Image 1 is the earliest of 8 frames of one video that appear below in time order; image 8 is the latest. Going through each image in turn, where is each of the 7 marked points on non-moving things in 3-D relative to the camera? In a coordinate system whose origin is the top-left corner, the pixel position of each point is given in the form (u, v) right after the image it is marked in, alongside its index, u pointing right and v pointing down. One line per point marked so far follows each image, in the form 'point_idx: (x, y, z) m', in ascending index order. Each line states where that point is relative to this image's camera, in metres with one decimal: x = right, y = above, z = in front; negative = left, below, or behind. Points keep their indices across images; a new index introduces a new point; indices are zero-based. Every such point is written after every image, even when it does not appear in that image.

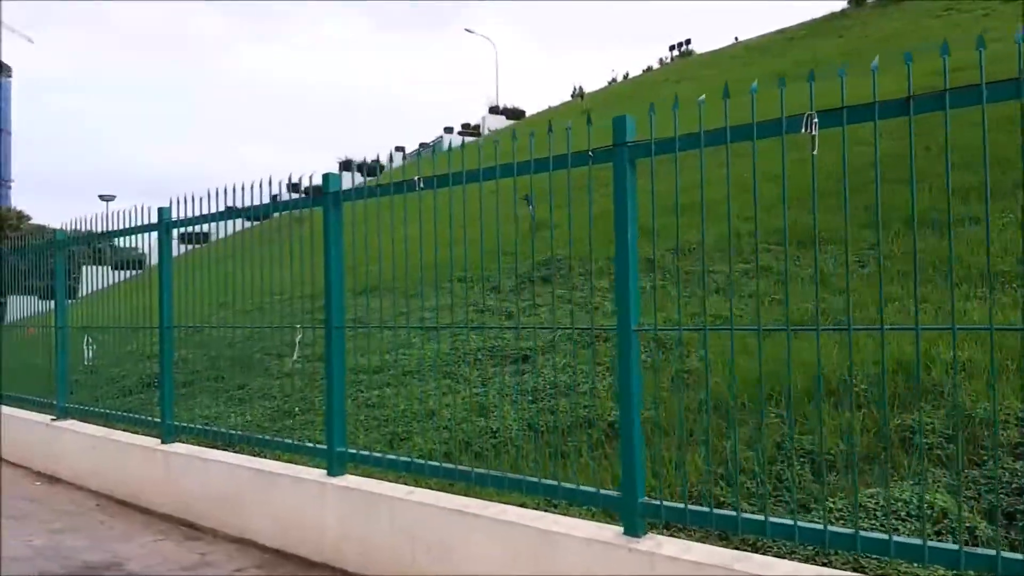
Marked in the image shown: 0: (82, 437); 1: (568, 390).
0: (-4.0, -1.4, +6.8) m
1: (+0.5, -0.9, +6.5) m
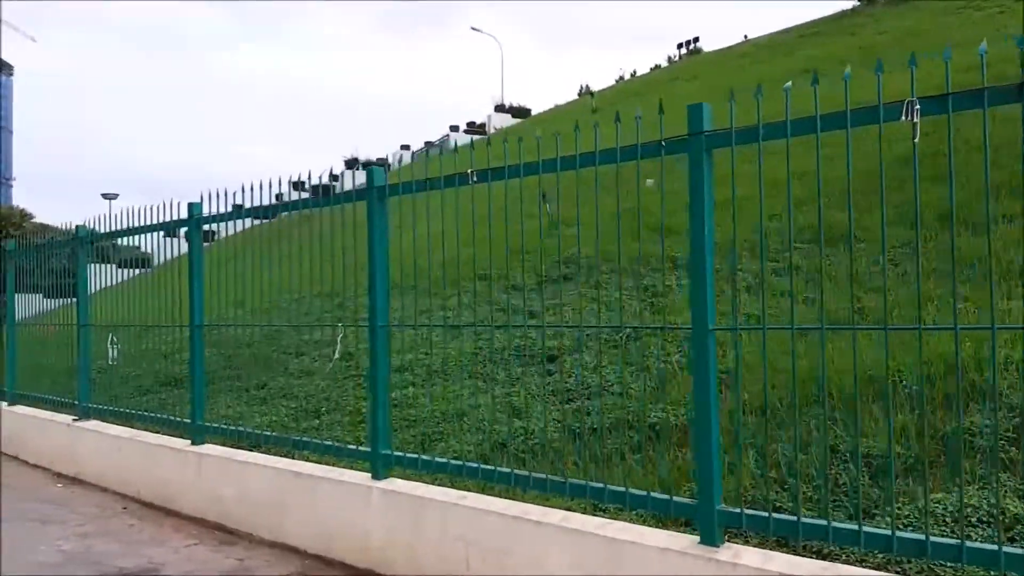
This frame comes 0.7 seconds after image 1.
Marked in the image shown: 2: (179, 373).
0: (-3.7, -1.4, +6.7) m
1: (+0.8, -0.9, +6.3) m
2: (-3.7, -0.9, +7.9) m
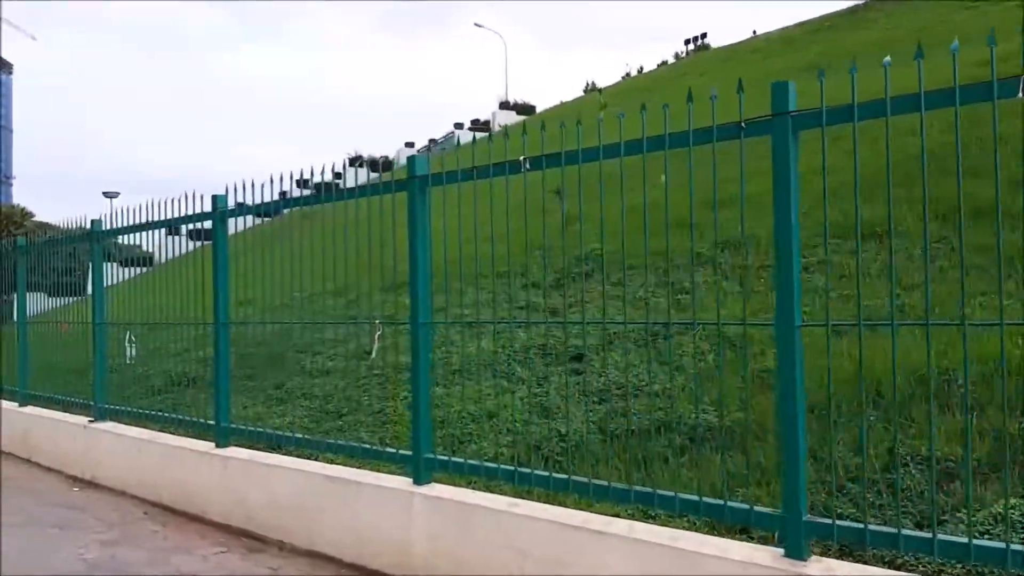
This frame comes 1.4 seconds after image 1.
0: (-3.4, -1.4, +6.5) m
1: (+1.1, -0.9, +6.1) m
2: (-3.4, -0.9, +7.7) m
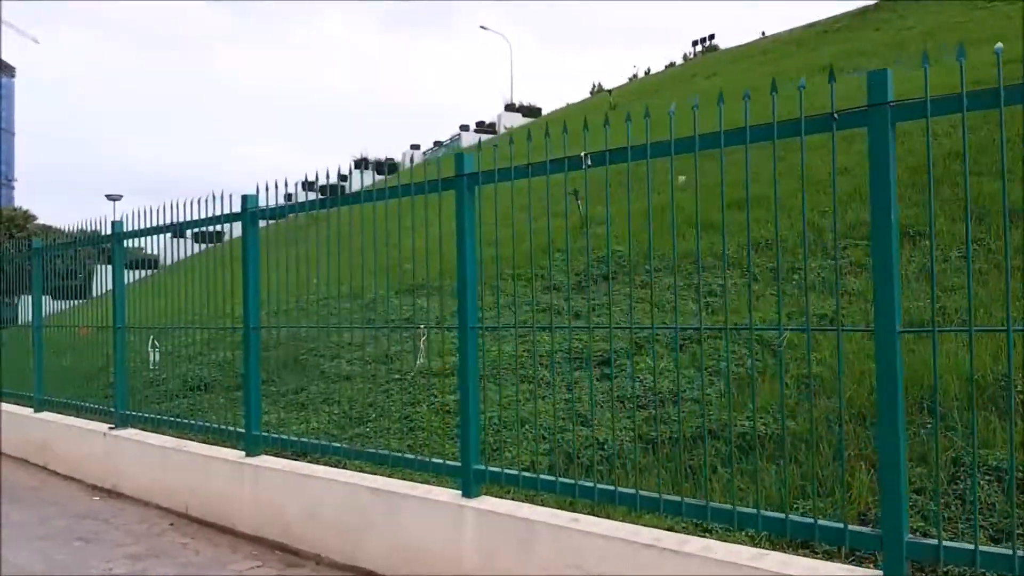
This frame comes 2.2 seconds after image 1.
0: (-3.2, -1.4, +6.3) m
1: (+1.3, -0.9, +5.9) m
2: (-3.2, -0.9, +7.5) m
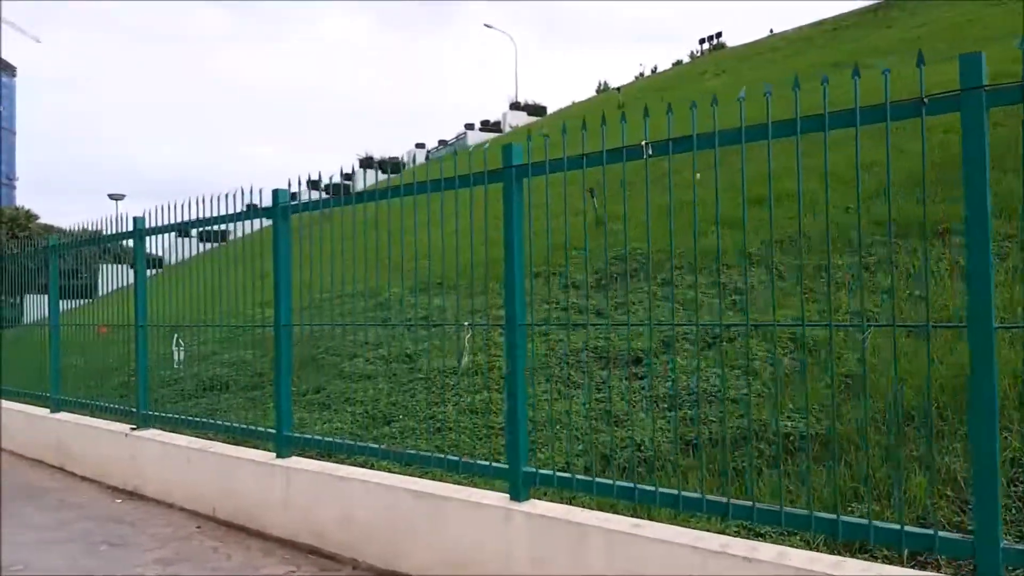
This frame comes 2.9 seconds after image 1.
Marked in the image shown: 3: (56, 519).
0: (-2.9, -1.4, +6.1) m
1: (+1.6, -0.9, +5.8) m
2: (-2.9, -0.9, +7.4) m
3: (-3.8, -1.9, +6.0) m
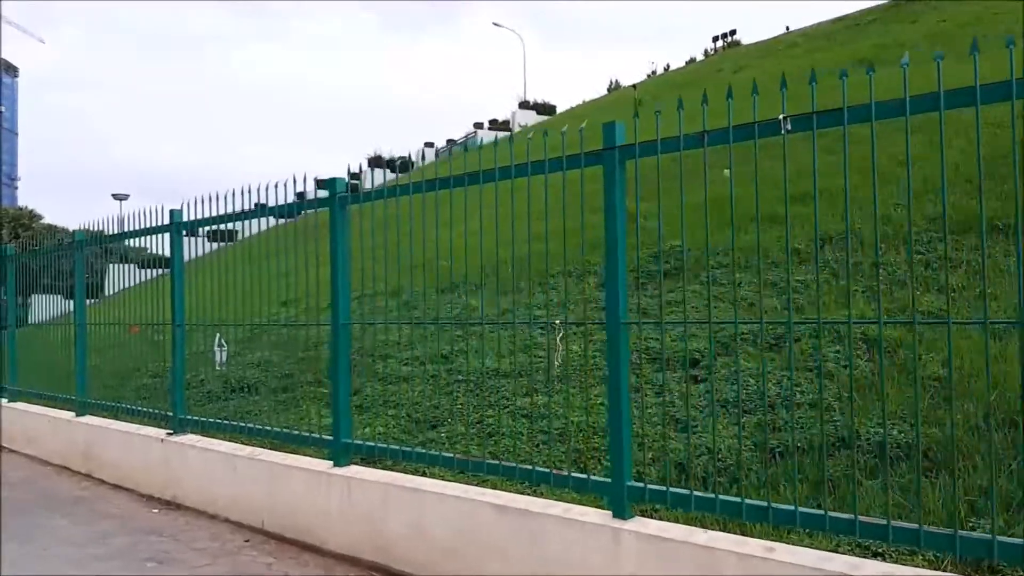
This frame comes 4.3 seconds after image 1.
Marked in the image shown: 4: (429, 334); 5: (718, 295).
0: (-2.5, -1.3, +5.8) m
1: (+2.0, -0.9, +5.5) m
2: (-2.5, -0.9, +7.0) m
3: (-3.3, -1.9, +5.7) m
4: (-0.5, -0.4, +5.8) m
5: (+2.3, -0.1, +8.2) m
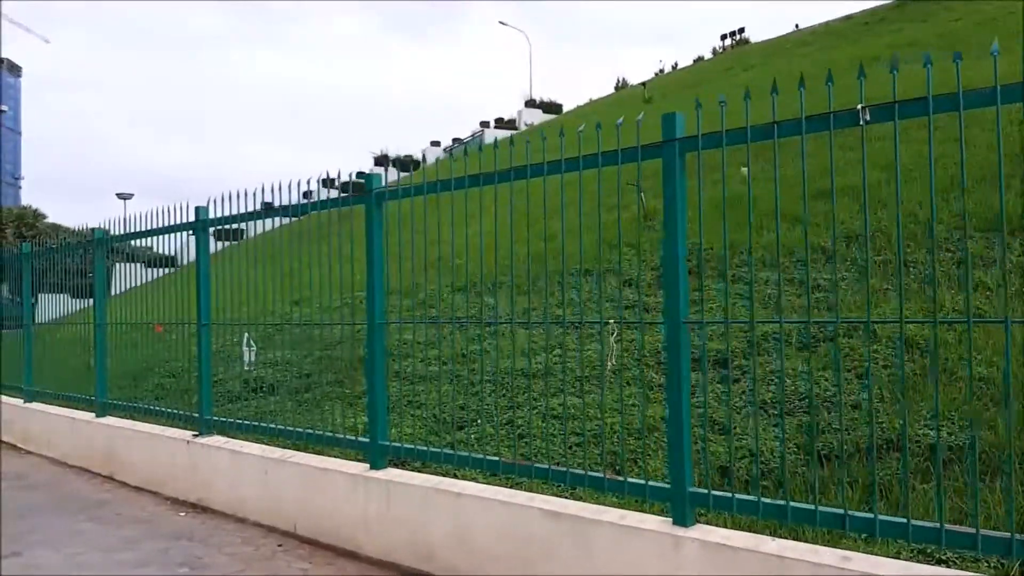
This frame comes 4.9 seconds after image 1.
0: (-2.2, -1.3, +5.7) m
1: (+2.3, -0.8, +5.3) m
2: (-2.2, -0.9, +6.9) m
3: (-3.1, -1.9, +5.6) m
4: (-0.3, -0.4, +5.7) m
5: (+2.6, -0.1, +8.1) m
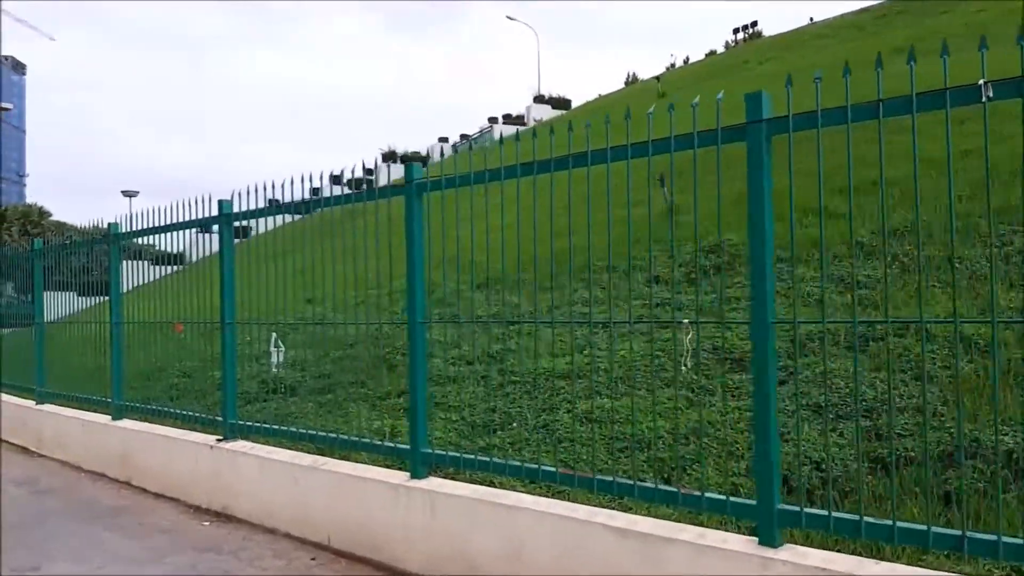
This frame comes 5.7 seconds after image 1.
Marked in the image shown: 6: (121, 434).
0: (-1.9, -1.3, +5.4) m
1: (+2.6, -0.8, +5.1) m
2: (-1.9, -0.8, +6.7) m
3: (-2.8, -1.9, +5.3) m
4: (0.0, -0.3, +5.4) m
5: (+2.9, 0.0, +7.8) m
6: (-4.3, -1.5, +7.8) m
